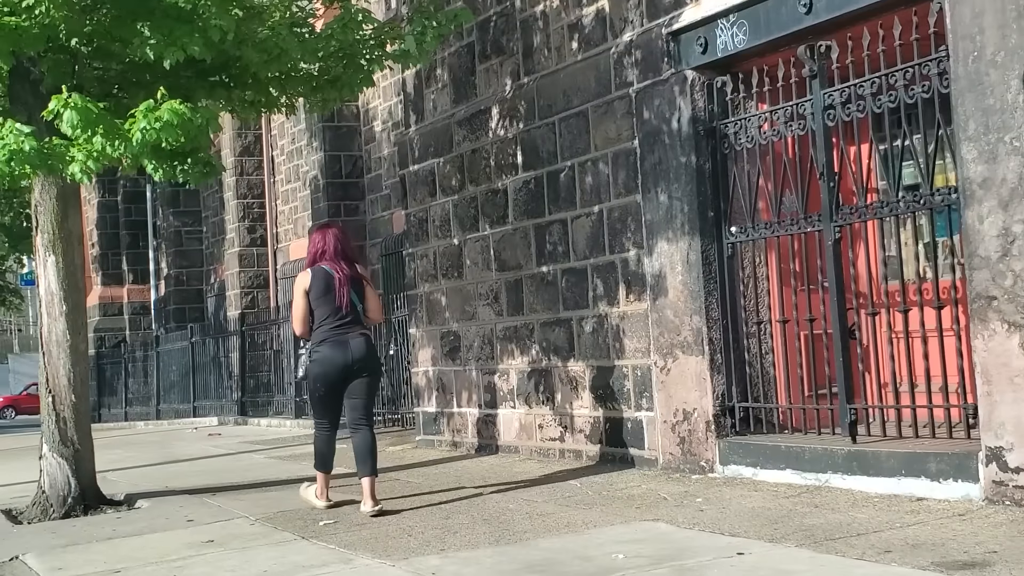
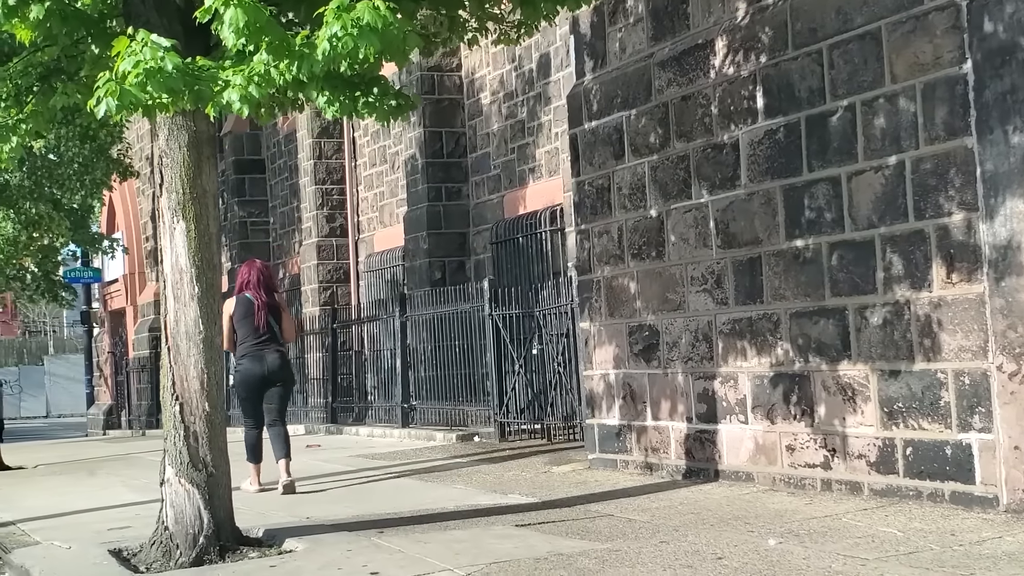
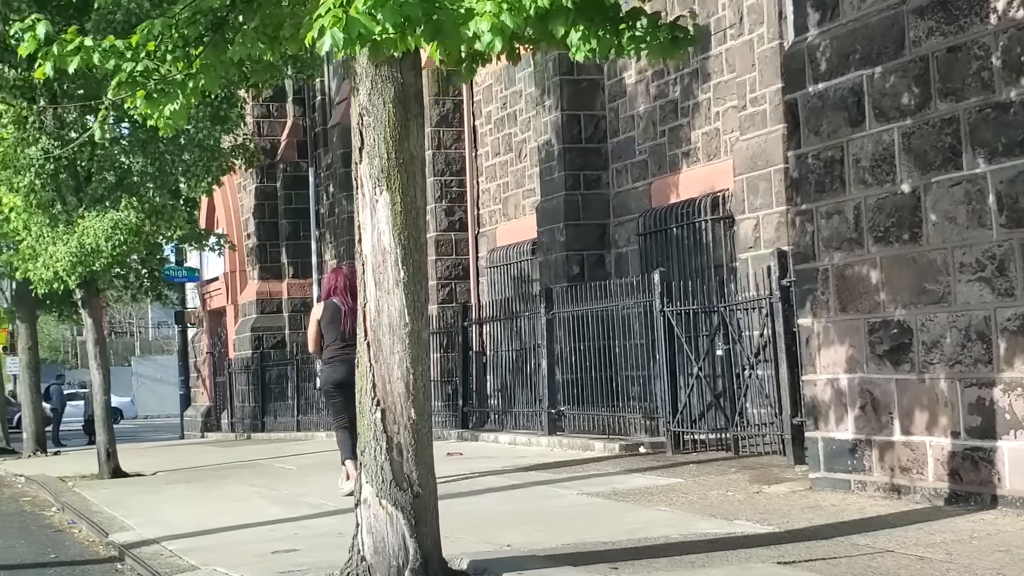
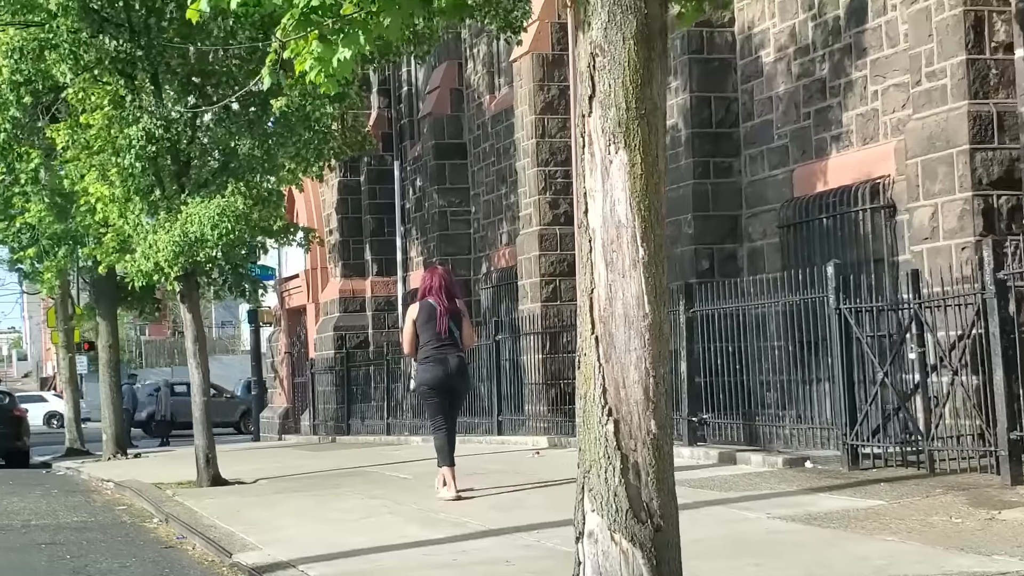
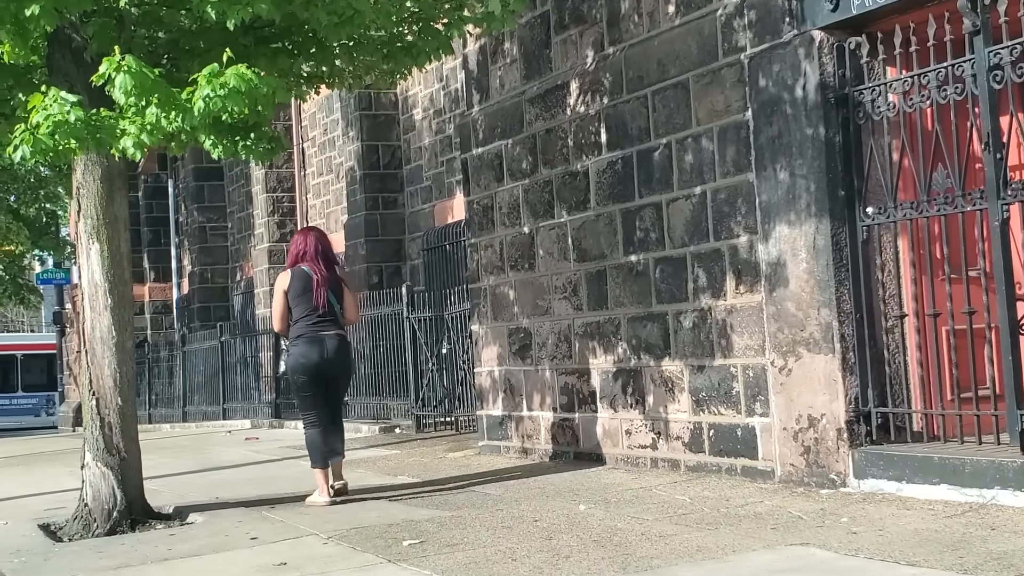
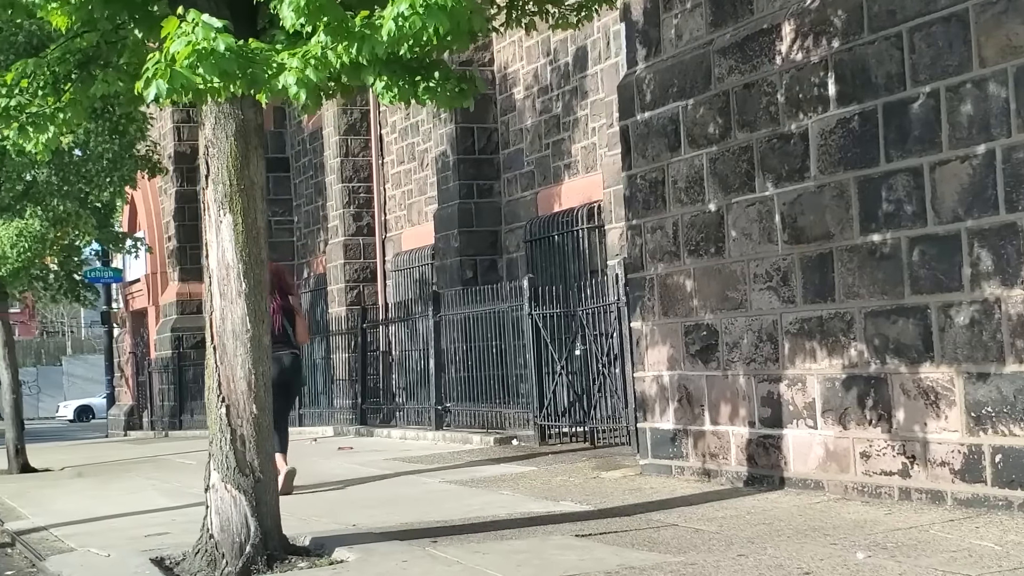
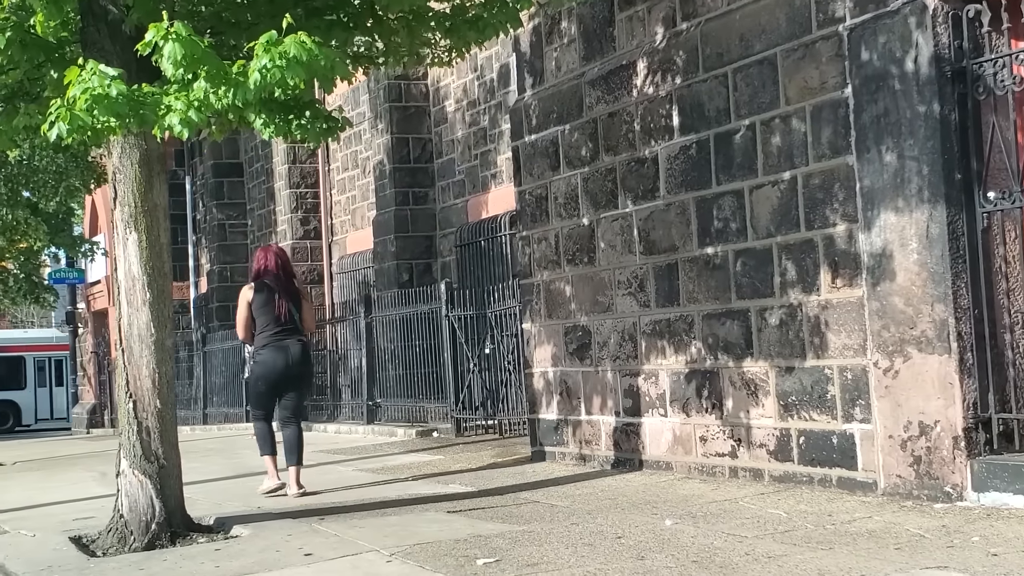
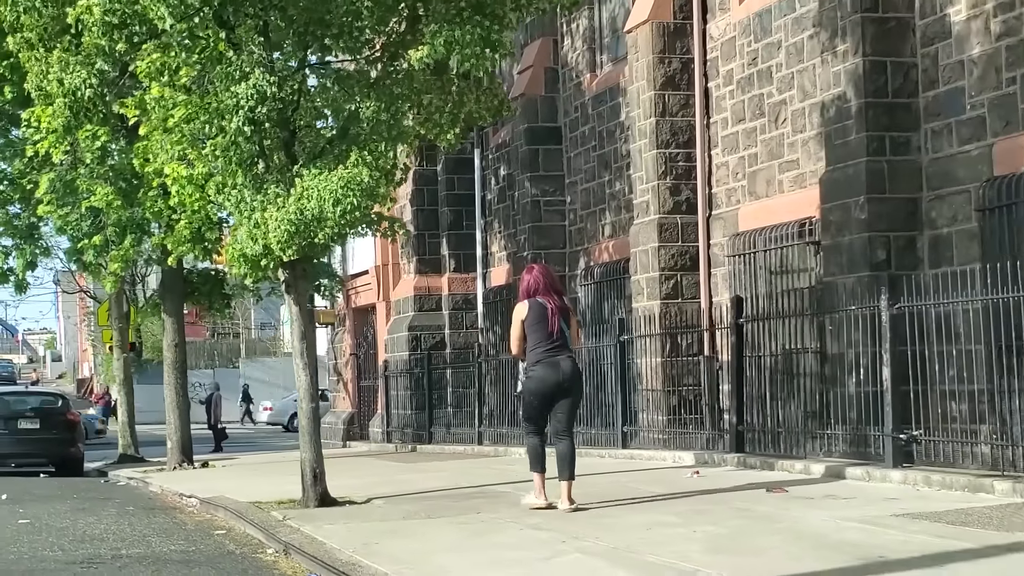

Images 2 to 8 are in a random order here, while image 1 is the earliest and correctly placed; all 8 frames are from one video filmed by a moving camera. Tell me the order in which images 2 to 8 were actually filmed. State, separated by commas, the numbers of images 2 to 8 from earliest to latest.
5, 7, 2, 6, 3, 4, 8
